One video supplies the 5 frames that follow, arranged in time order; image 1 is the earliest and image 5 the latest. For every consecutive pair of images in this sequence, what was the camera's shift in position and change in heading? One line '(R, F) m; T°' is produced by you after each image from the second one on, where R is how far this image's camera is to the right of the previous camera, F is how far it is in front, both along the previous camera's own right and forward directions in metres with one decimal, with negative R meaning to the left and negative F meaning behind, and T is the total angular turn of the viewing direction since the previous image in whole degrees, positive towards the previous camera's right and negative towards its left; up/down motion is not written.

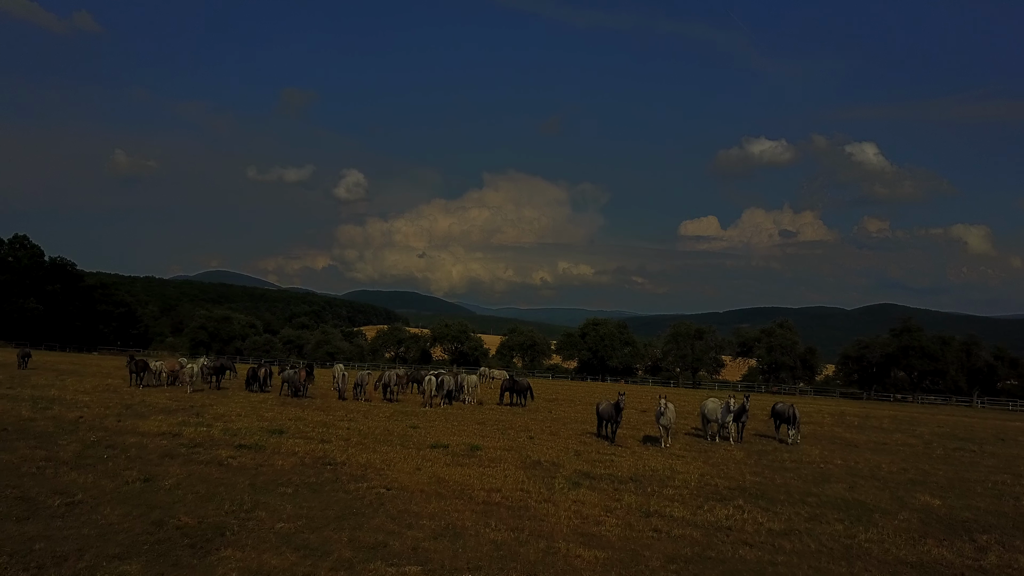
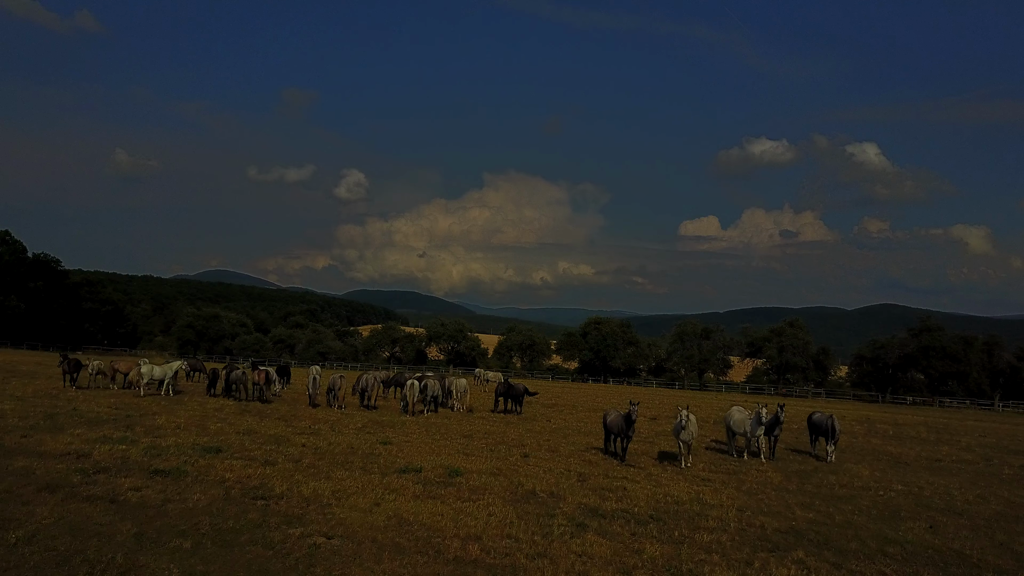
(+0.3, +3.7) m; 0°
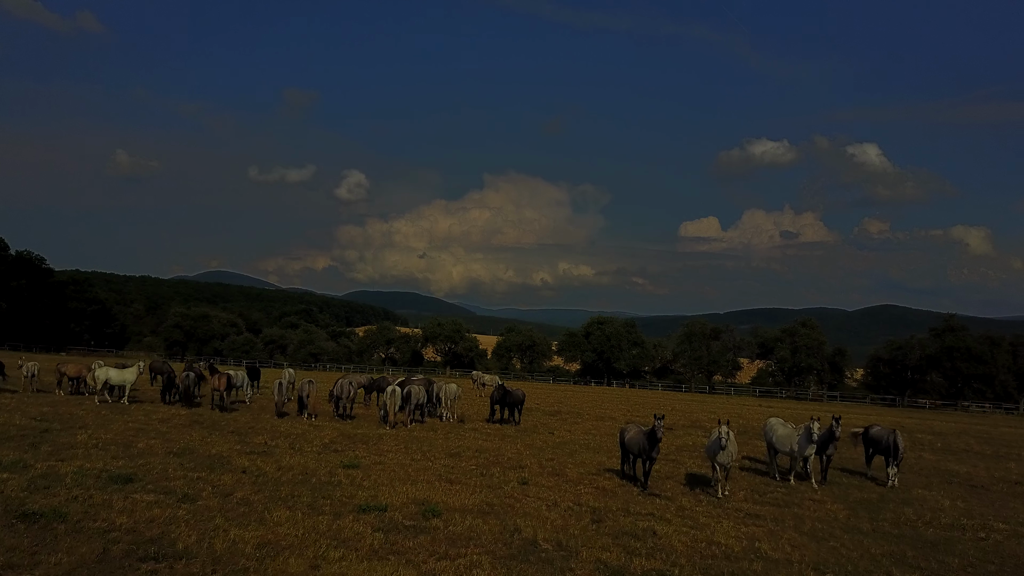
(+0.1, +3.7) m; 0°
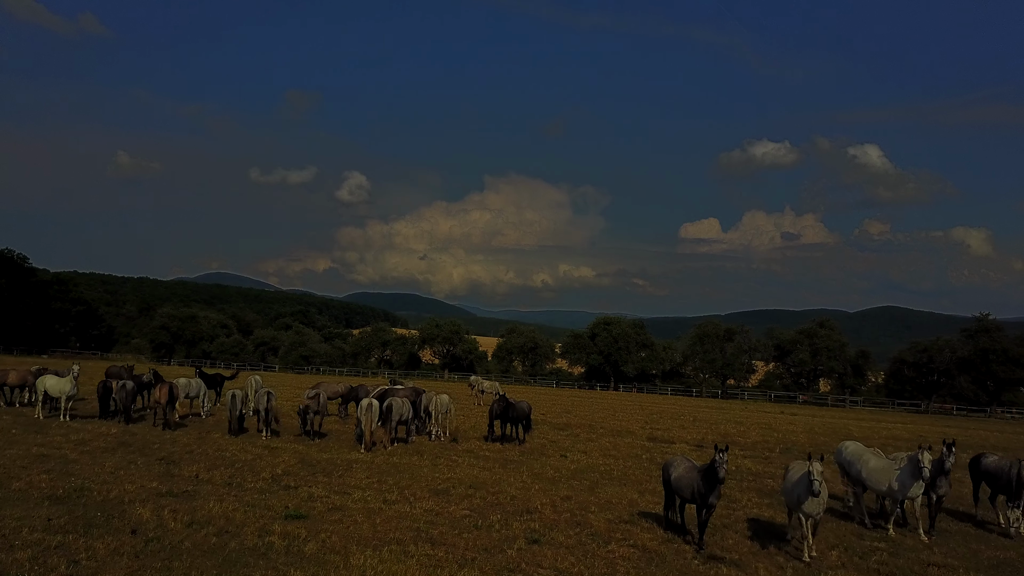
(-0.1, +4.2) m; 0°
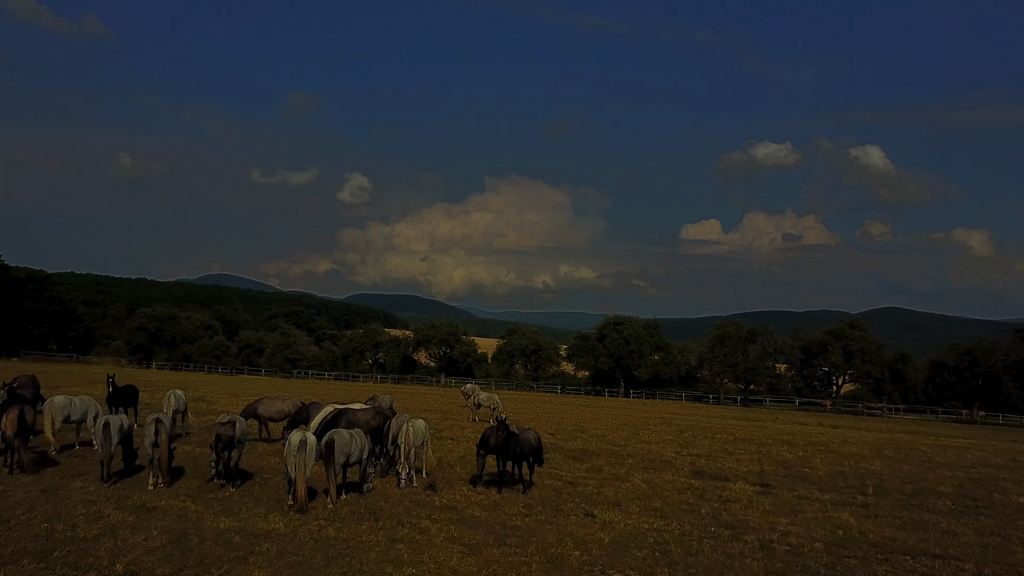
(0.0, +6.1) m; 0°
